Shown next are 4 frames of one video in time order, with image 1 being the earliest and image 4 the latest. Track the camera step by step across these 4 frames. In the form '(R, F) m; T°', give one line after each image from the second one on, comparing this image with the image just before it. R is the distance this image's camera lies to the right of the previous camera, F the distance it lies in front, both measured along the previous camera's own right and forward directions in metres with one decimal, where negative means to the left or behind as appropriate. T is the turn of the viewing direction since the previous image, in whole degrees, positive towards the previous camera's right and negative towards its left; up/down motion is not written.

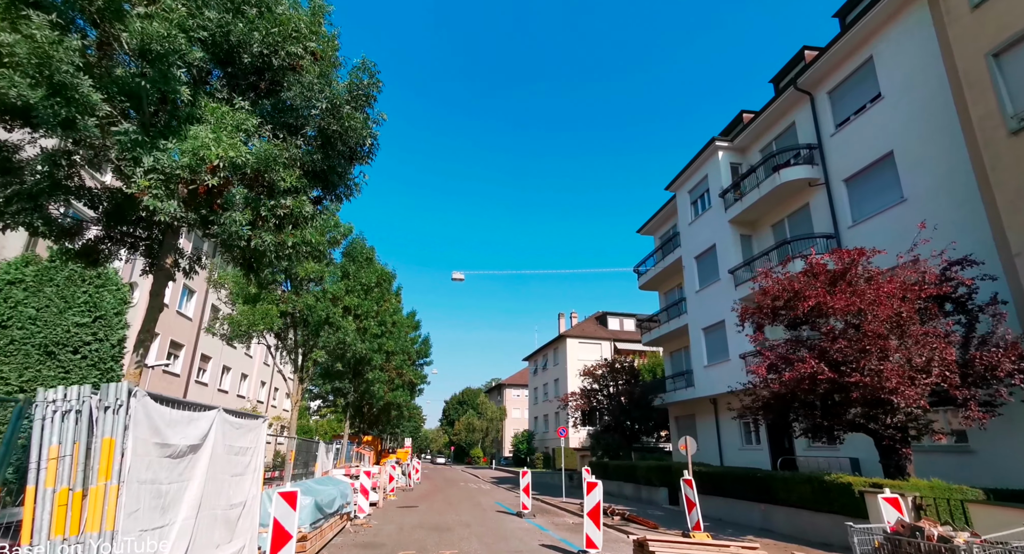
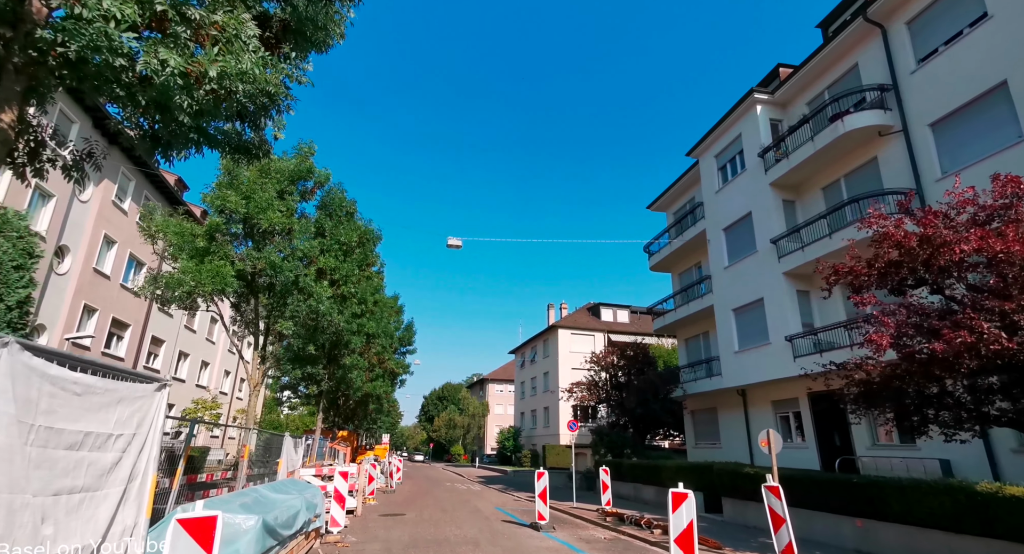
(-0.8, +2.9) m; +2°
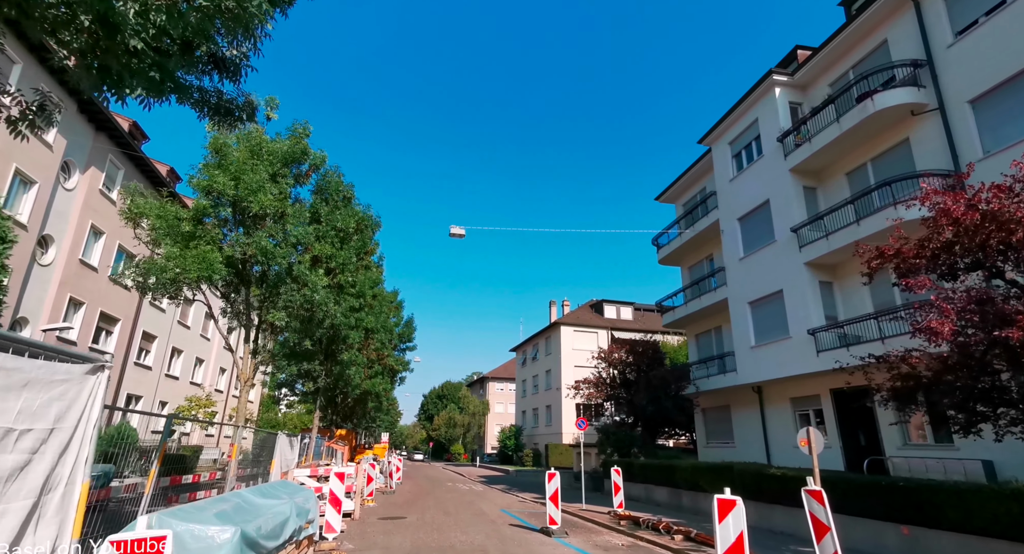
(-0.2, +0.8) m; 0°
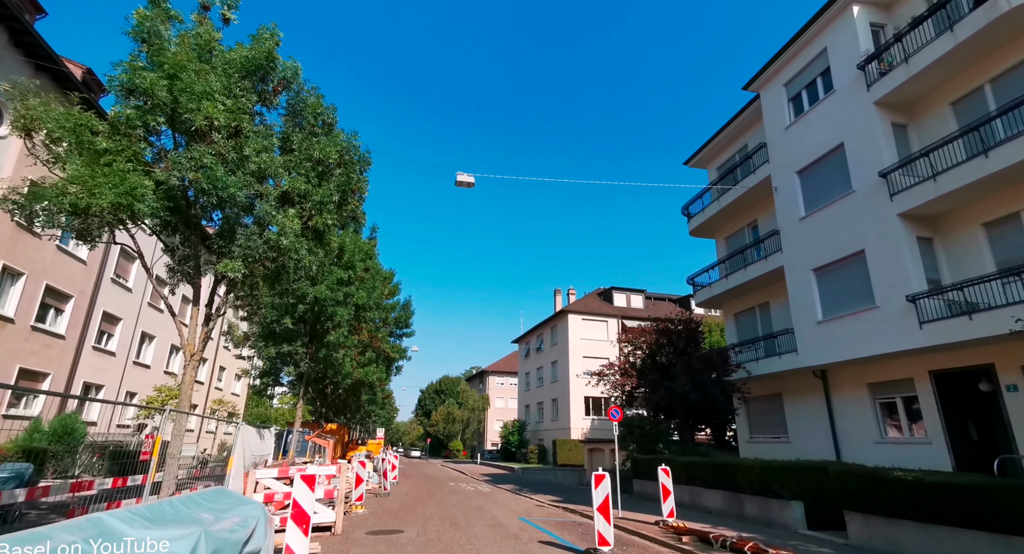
(-0.6, +2.9) m; 0°
